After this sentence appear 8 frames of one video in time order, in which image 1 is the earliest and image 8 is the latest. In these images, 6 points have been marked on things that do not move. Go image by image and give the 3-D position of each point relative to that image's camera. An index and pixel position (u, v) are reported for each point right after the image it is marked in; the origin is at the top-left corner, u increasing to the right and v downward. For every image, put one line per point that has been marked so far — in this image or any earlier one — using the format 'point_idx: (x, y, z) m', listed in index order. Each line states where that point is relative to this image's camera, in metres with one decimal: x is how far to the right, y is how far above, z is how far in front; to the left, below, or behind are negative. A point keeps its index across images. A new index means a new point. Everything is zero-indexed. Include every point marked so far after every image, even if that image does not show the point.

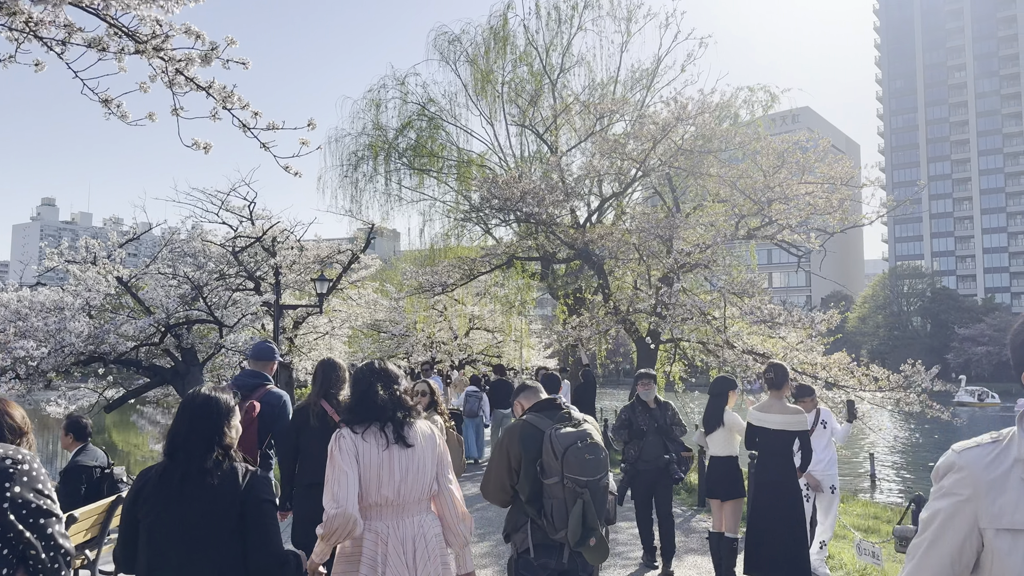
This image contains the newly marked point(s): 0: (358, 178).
0: (-4.0, +2.9, +19.1) m
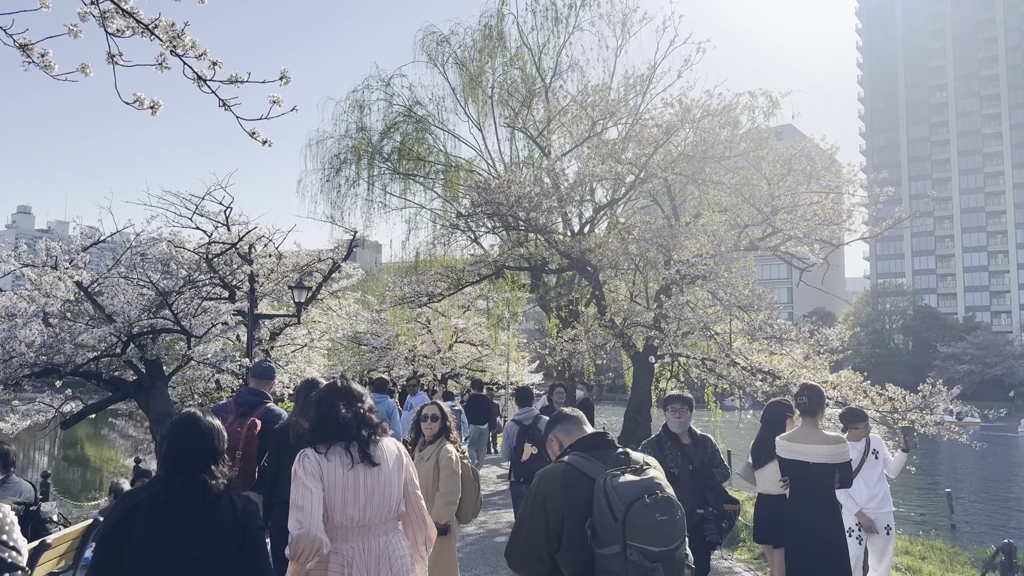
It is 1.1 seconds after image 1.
0: (-4.2, +2.6, +18.3) m
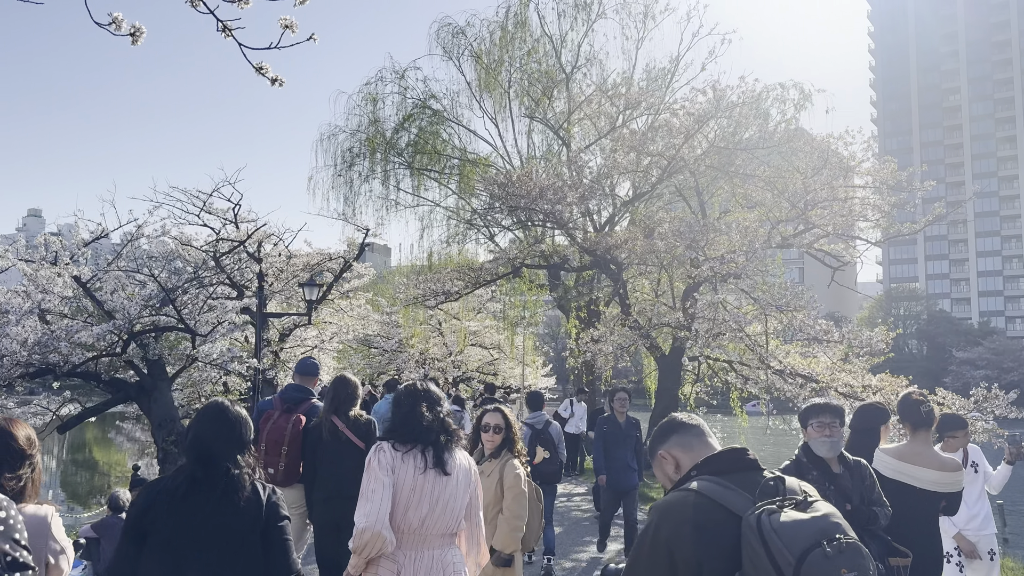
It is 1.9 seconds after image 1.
0: (-3.8, +2.6, +17.7) m
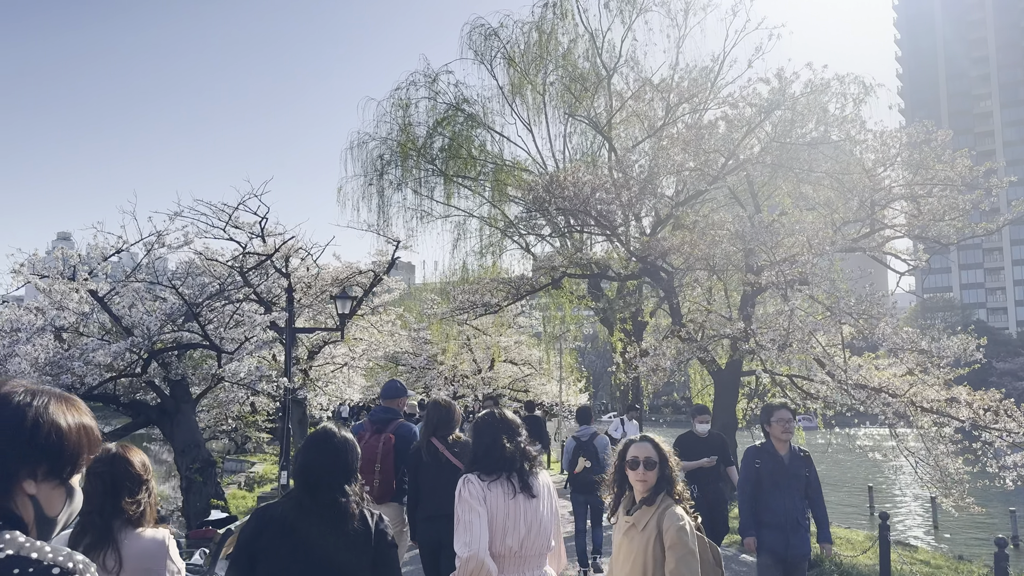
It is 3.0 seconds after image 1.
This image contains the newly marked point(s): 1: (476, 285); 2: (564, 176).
0: (-3.0, +2.3, +17.0) m
1: (-0.8, +0.1, +16.2) m
2: (+0.9, +2.0, +13.3) m
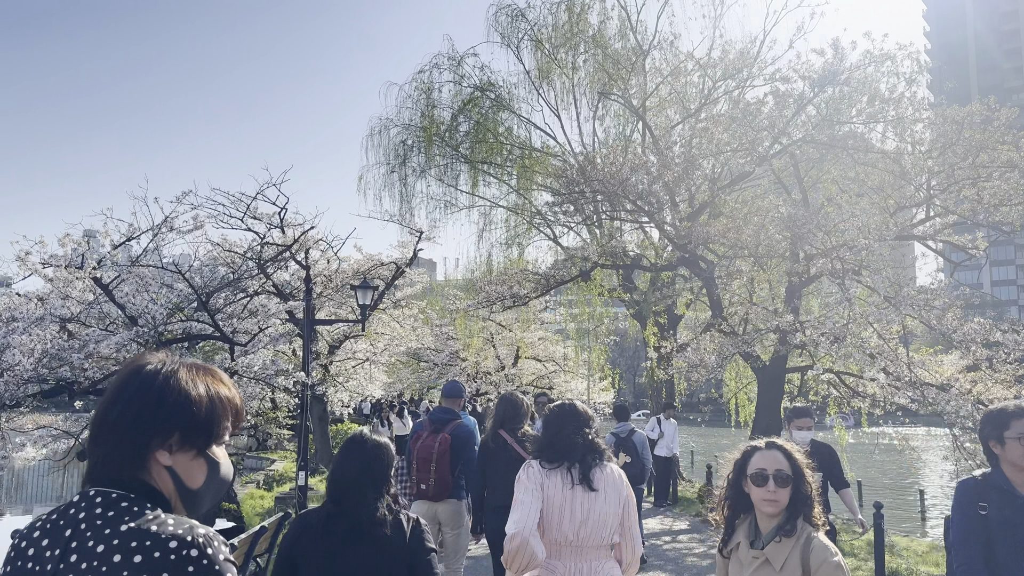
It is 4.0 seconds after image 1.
0: (-2.3, +2.5, +16.3) m
1: (-0.2, +0.2, +15.5) m
2: (+1.4, +2.2, +12.6) m
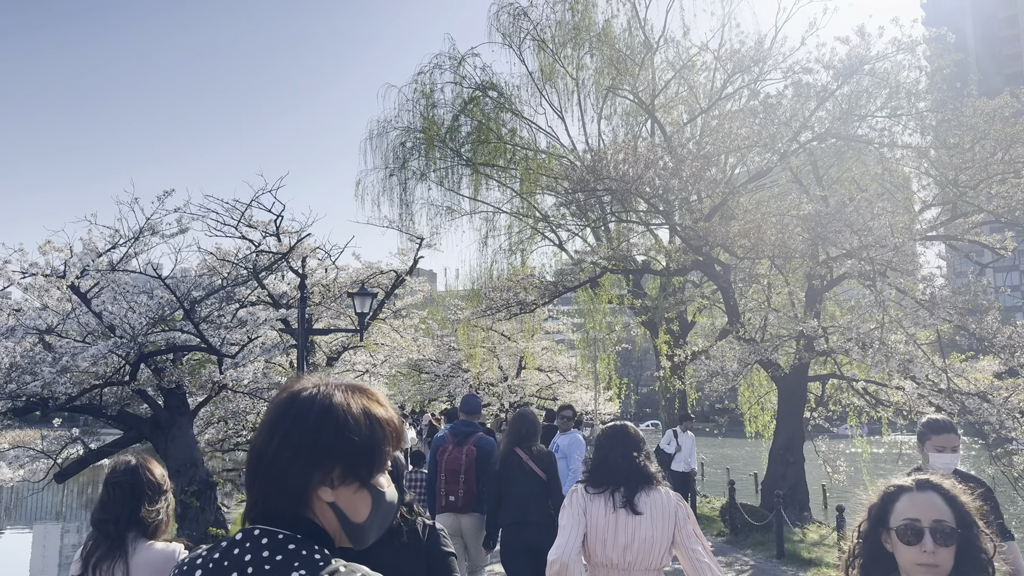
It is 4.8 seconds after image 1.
0: (-2.3, +2.3, +15.7) m
1: (-0.1, +0.1, +14.9) m
2: (+1.5, +2.1, +12.0) m
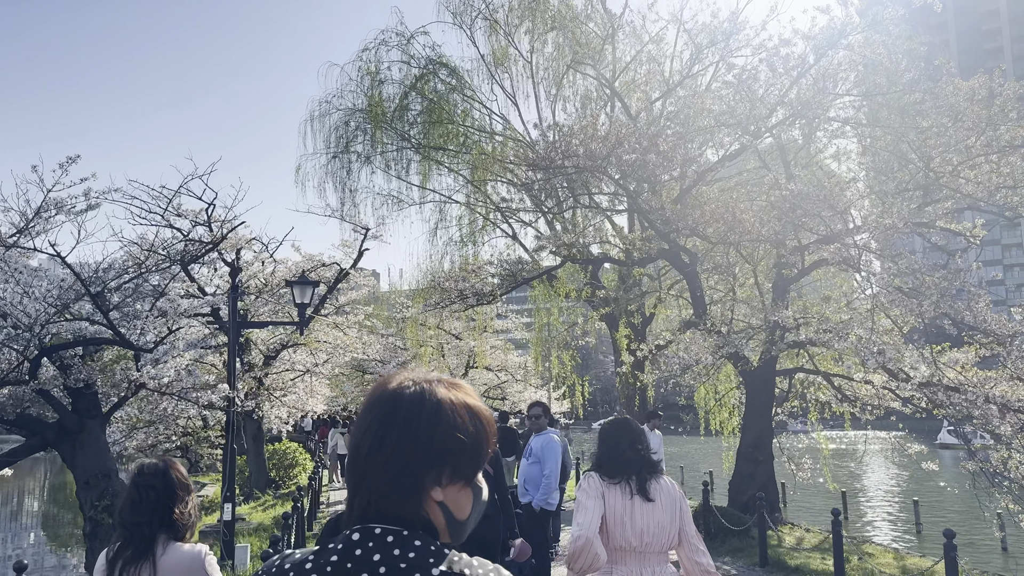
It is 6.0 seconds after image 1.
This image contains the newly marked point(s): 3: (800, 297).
0: (-3.2, +2.4, +14.7) m
1: (-1.0, +0.2, +14.1) m
2: (+0.8, +2.2, +11.3) m
3: (+4.4, -0.1, +11.3) m
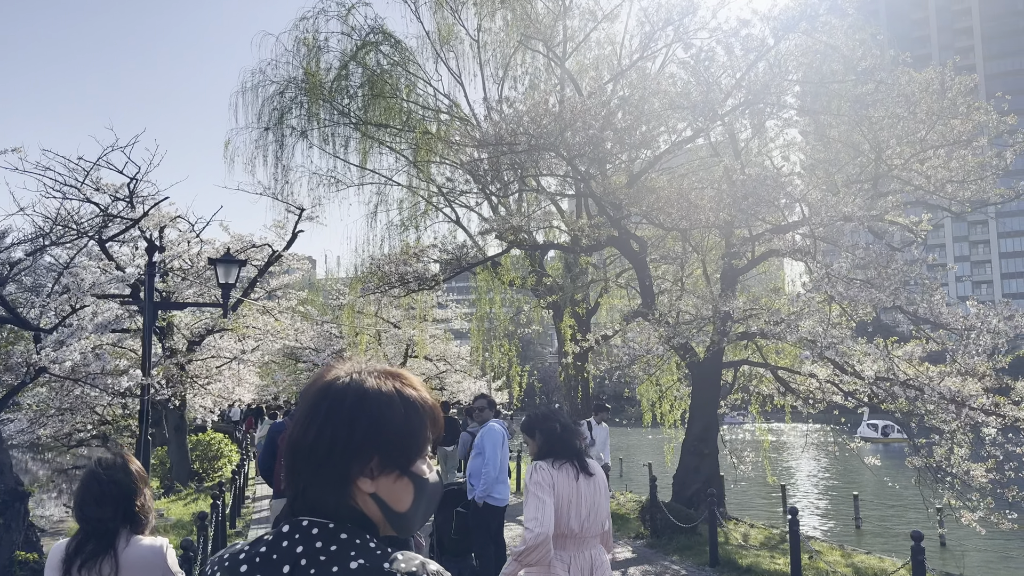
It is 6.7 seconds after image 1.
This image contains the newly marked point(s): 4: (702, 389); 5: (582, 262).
0: (-4.3, +2.8, +13.9) m
1: (-2.1, +0.5, +13.5) m
2: (0.0, +2.4, +10.8) m
3: (+3.5, 0.0, +11.1) m
4: (+2.7, -1.4, +10.7) m
5: (+1.2, +0.4, +12.2) m
